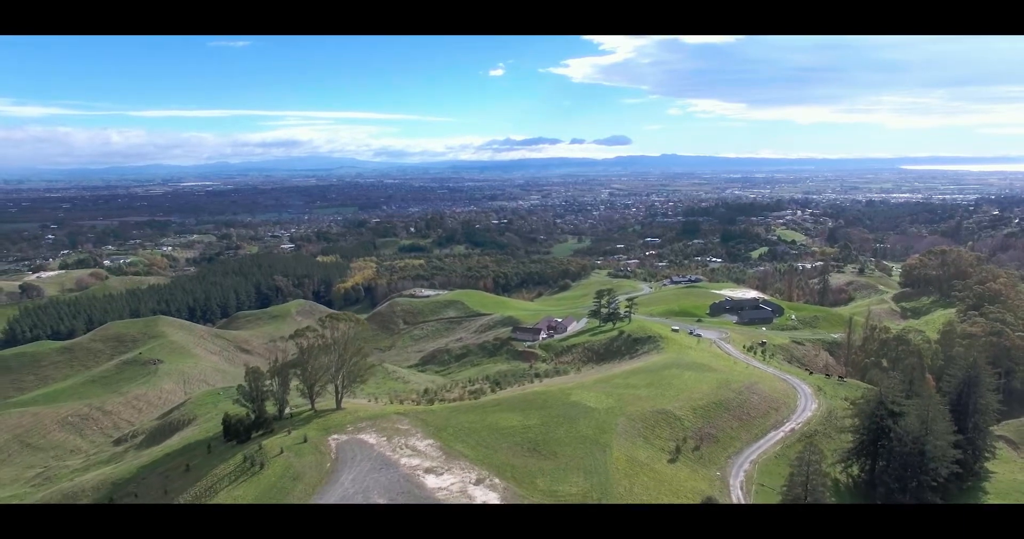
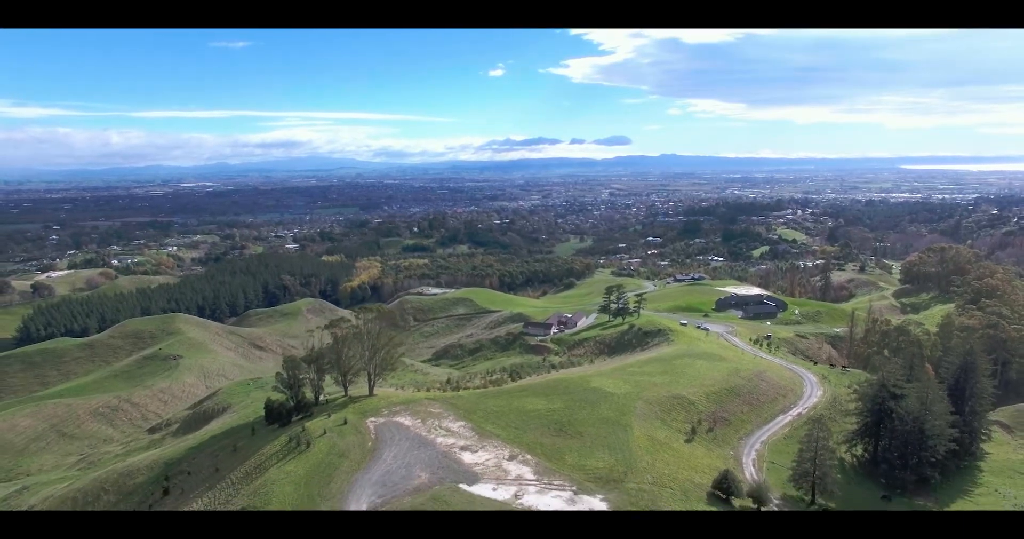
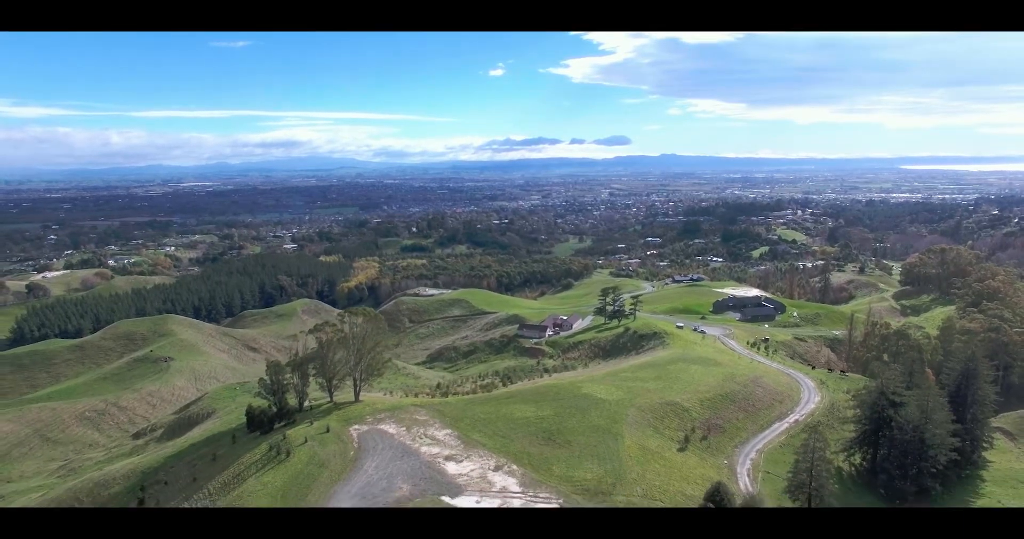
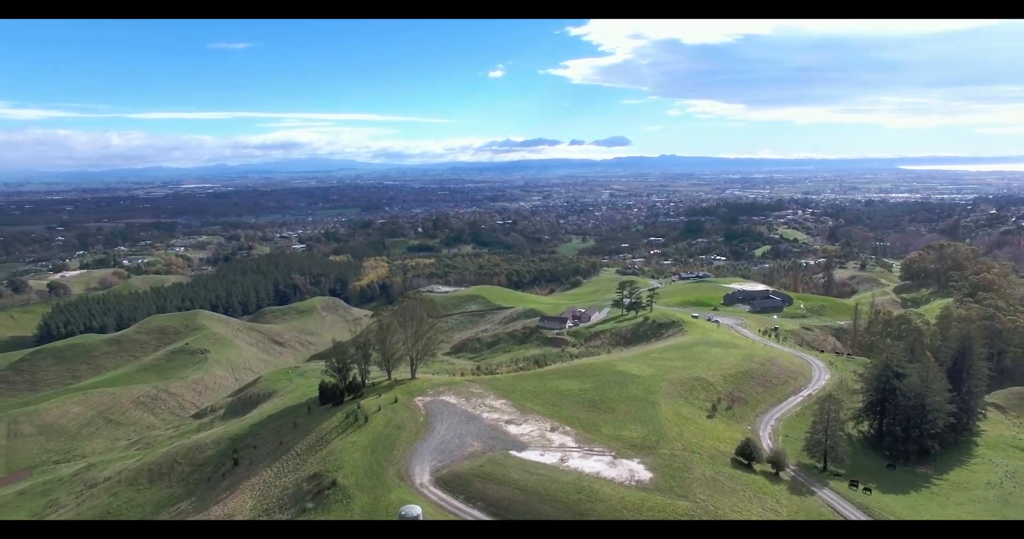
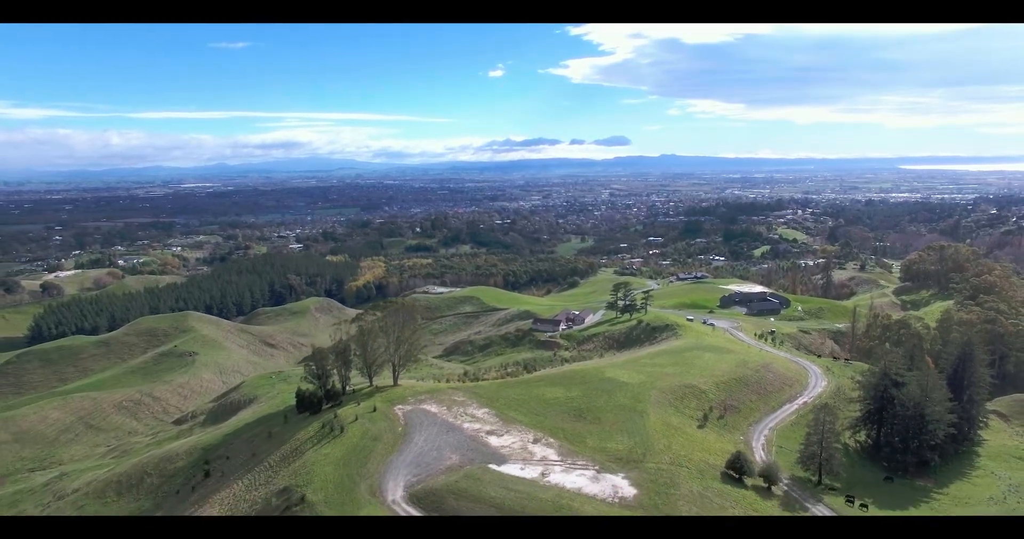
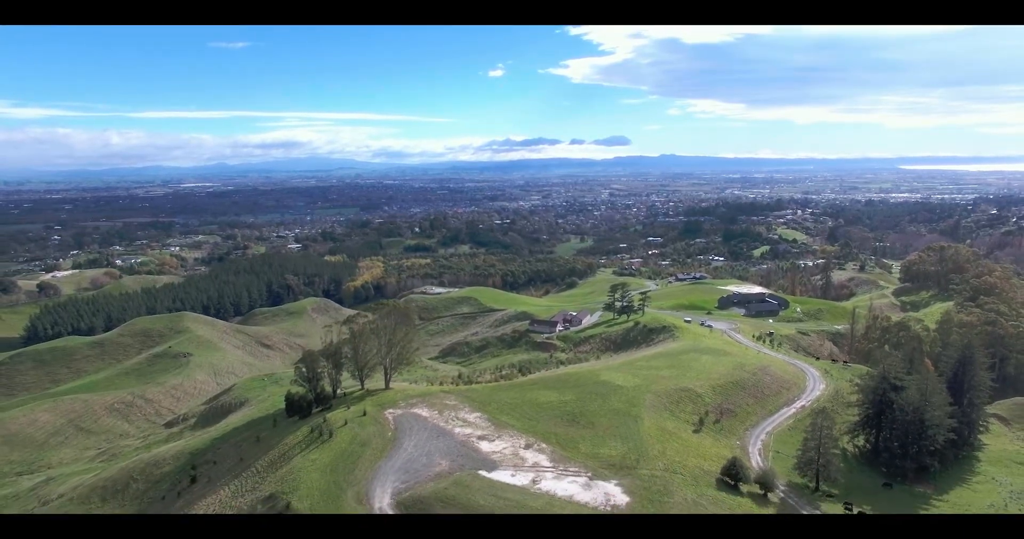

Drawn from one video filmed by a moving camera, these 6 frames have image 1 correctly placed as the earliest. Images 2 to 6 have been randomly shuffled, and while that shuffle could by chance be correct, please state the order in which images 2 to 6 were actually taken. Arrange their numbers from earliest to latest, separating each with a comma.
3, 2, 6, 5, 4
